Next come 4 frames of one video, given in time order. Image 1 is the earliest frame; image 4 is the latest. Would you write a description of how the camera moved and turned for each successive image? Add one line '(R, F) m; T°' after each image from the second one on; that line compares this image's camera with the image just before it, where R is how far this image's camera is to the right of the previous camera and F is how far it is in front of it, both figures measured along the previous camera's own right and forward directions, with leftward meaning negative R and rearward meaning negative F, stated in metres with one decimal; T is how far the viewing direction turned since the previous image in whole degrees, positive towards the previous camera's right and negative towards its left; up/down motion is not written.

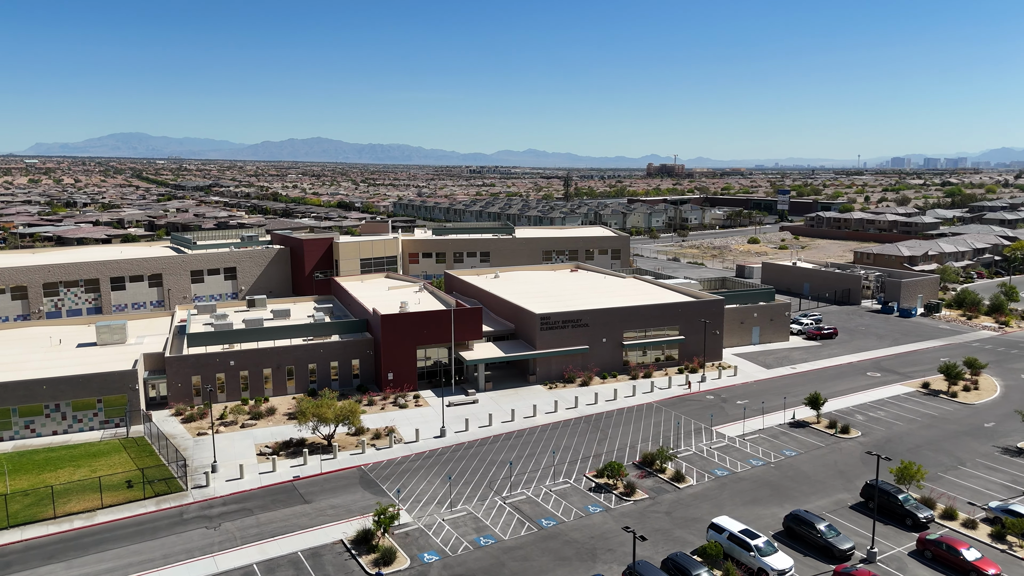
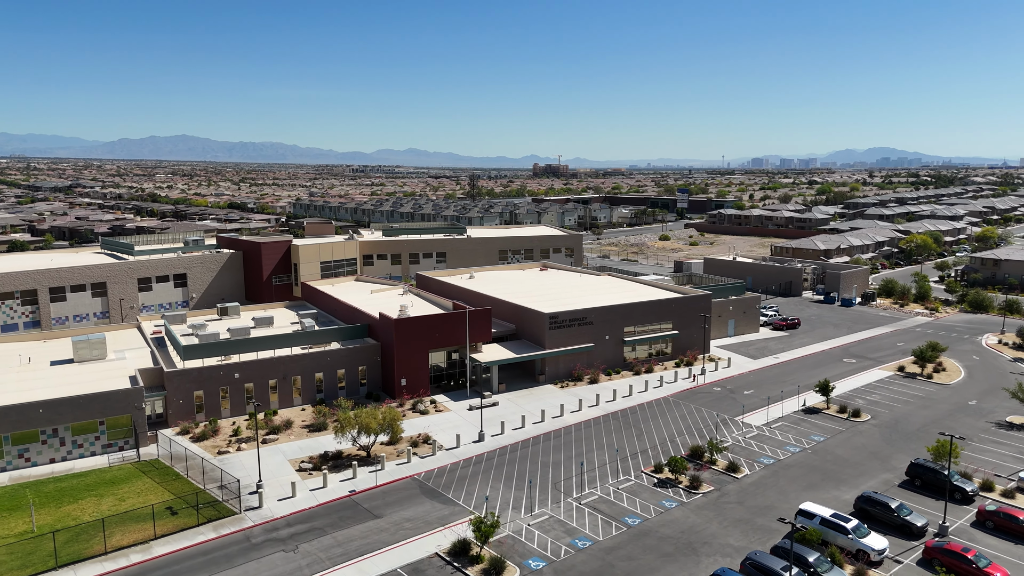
(-7.3, +1.0) m; +8°
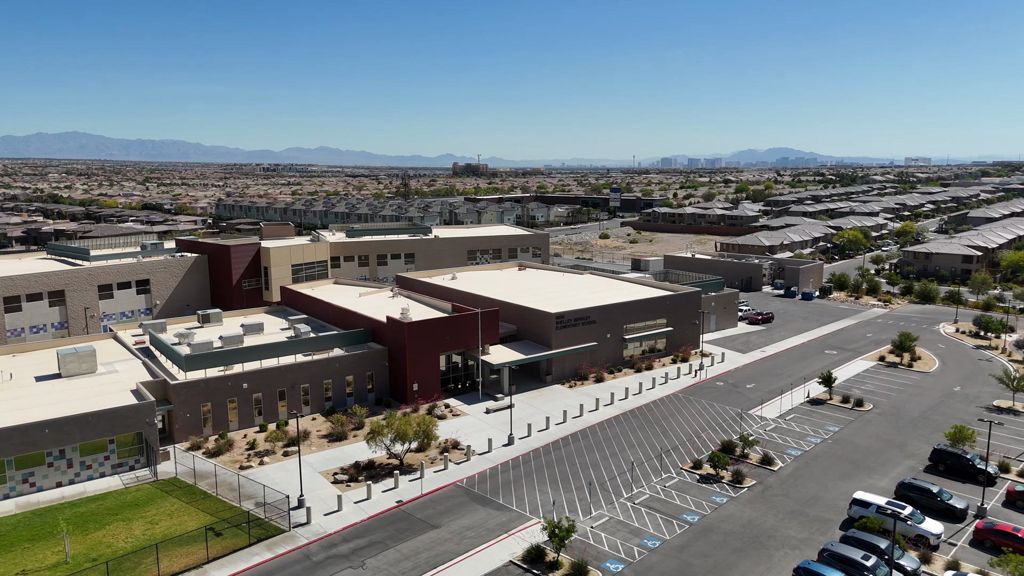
(-5.1, +0.7) m; +6°
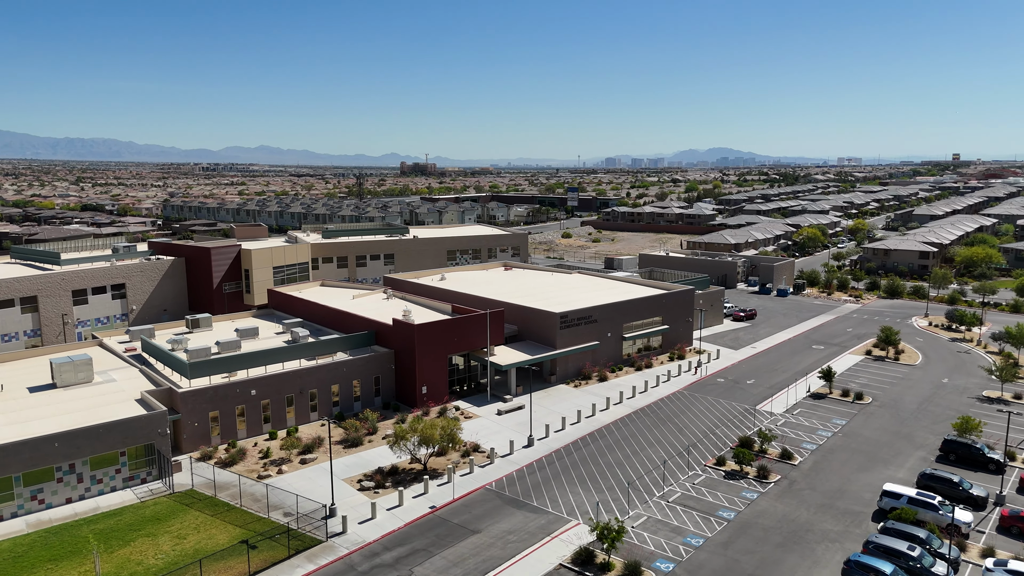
(-3.3, +0.4) m; +4°
